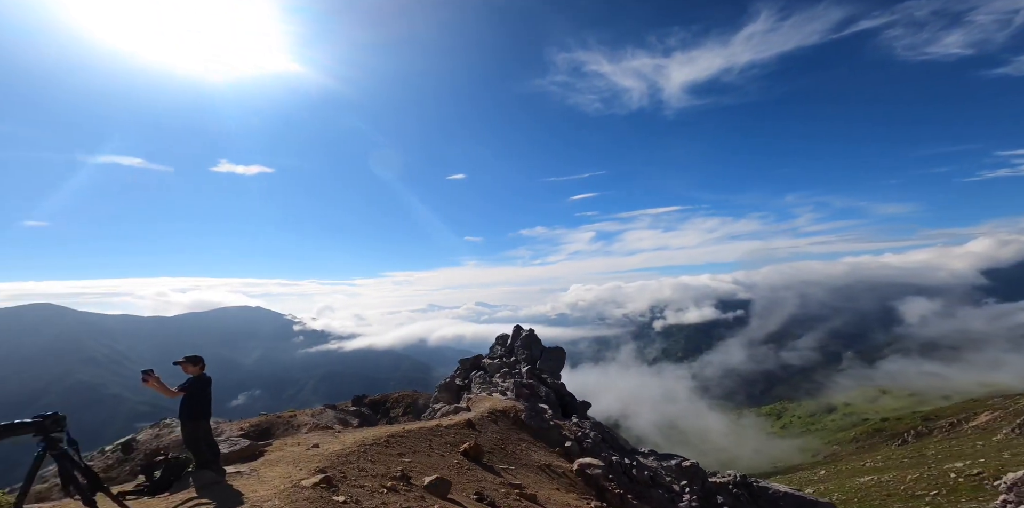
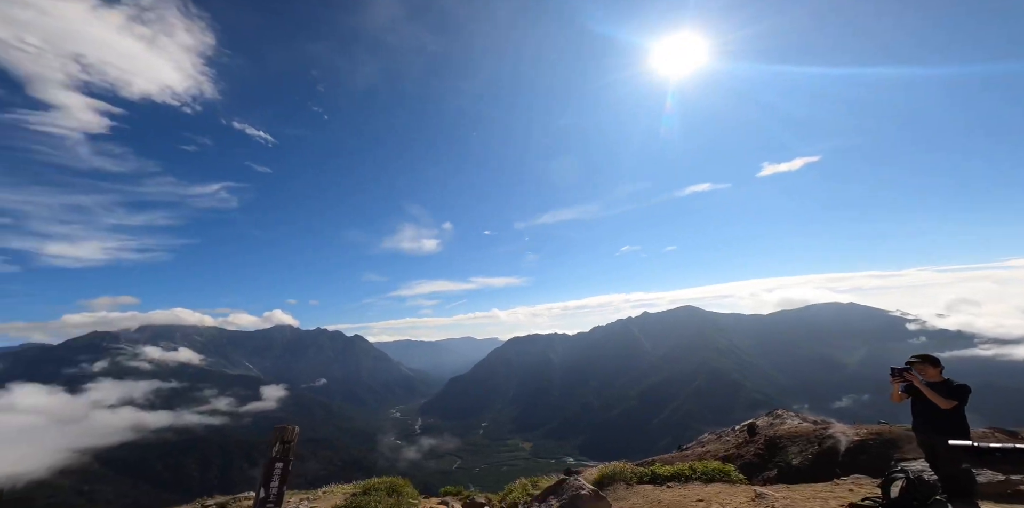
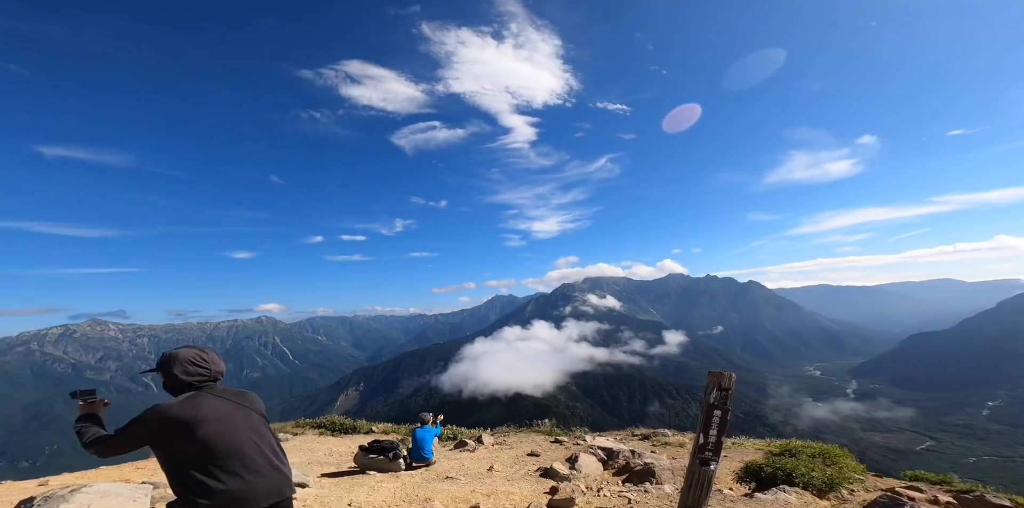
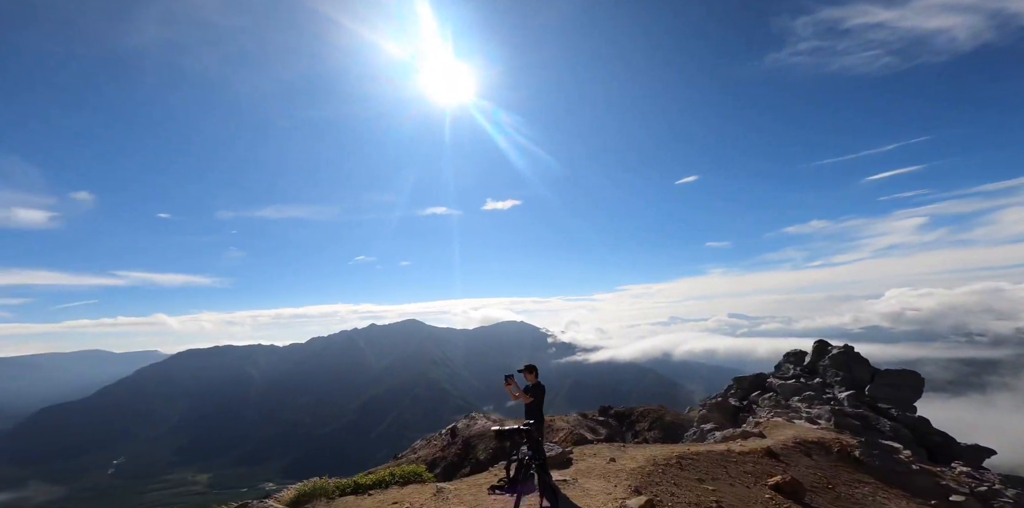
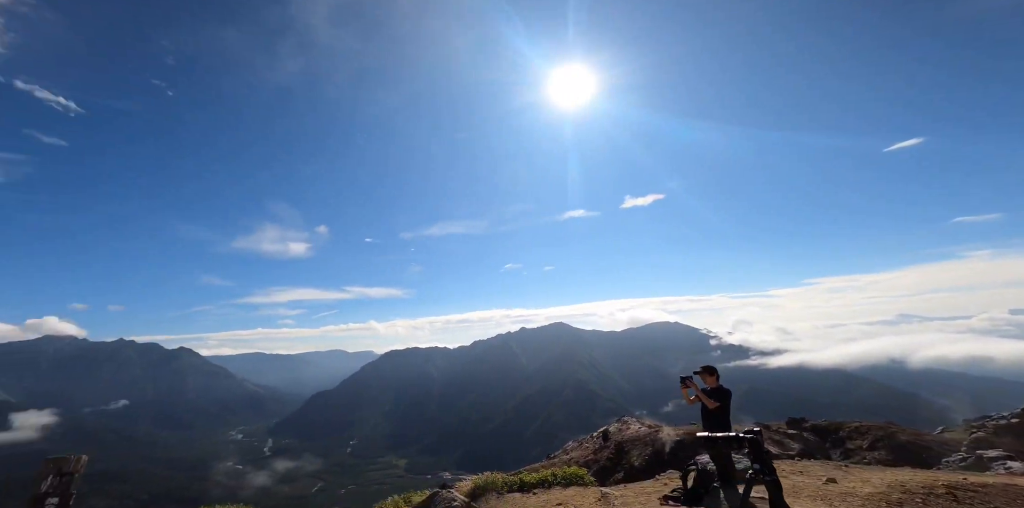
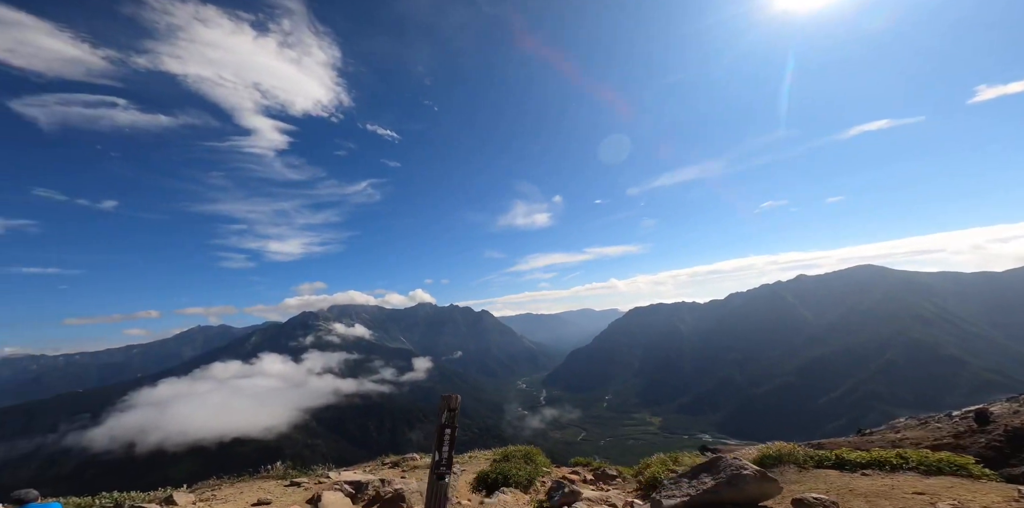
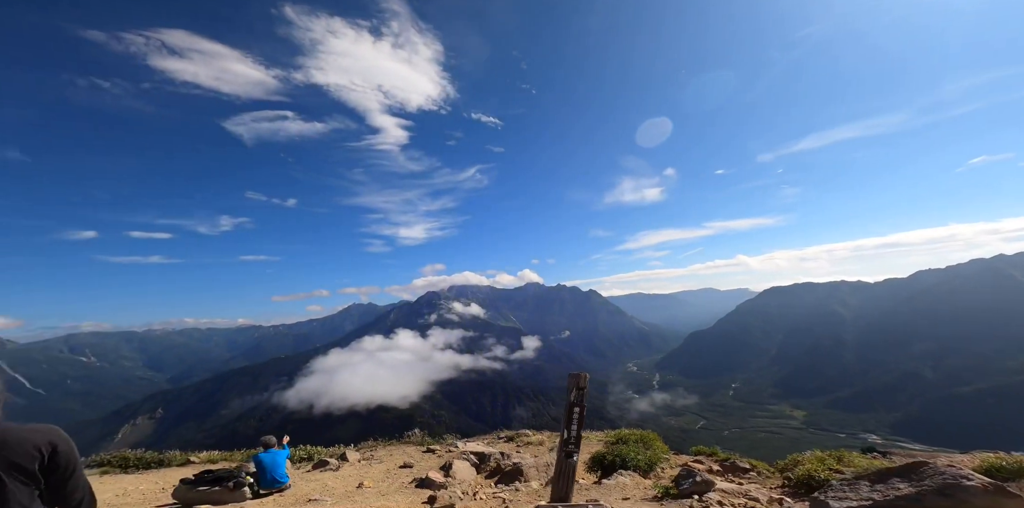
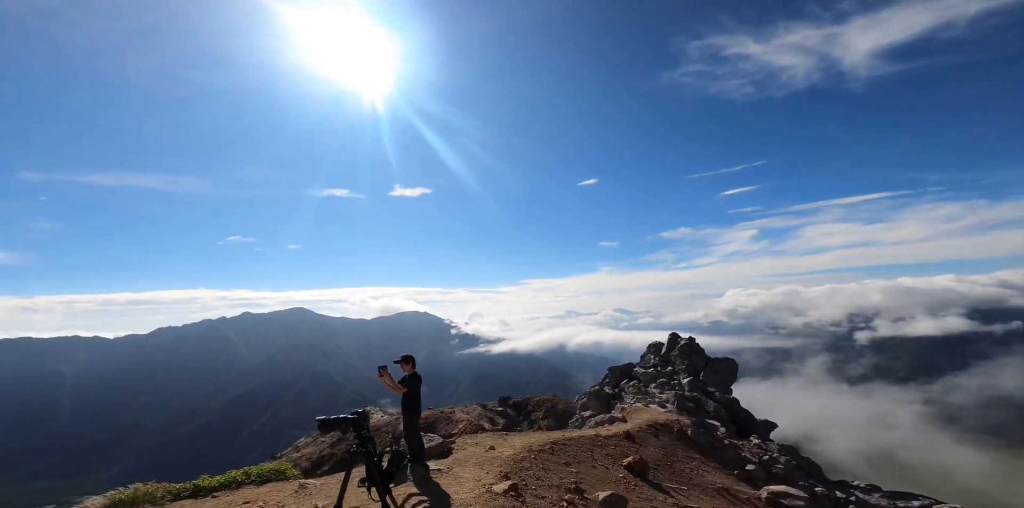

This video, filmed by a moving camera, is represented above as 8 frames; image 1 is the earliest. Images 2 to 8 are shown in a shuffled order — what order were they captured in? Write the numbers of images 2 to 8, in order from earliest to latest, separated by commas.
8, 4, 5, 2, 6, 7, 3
